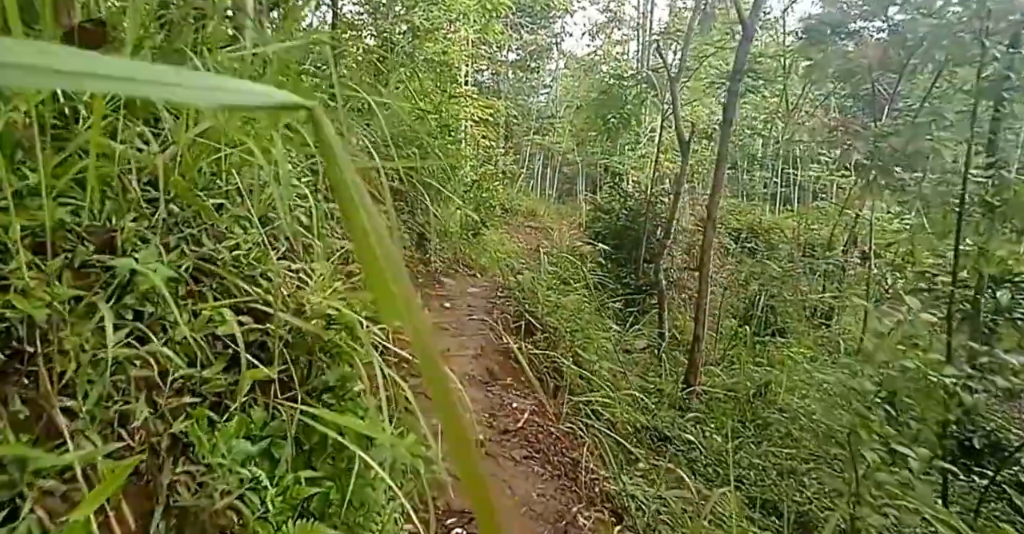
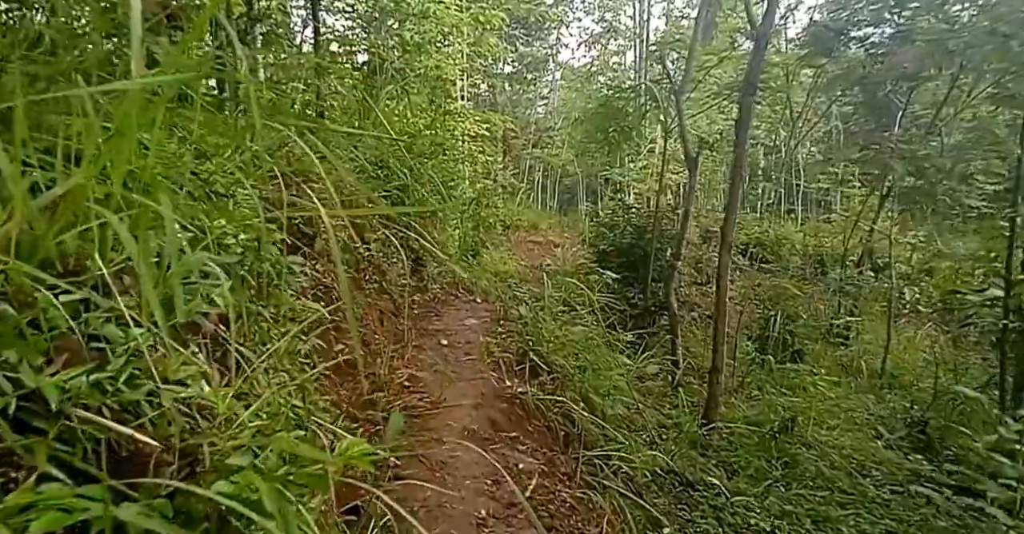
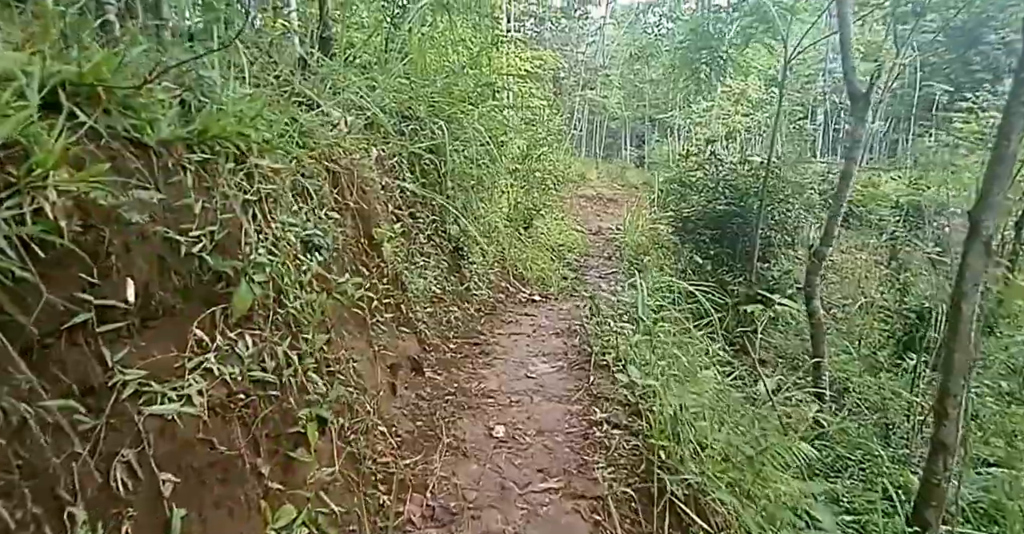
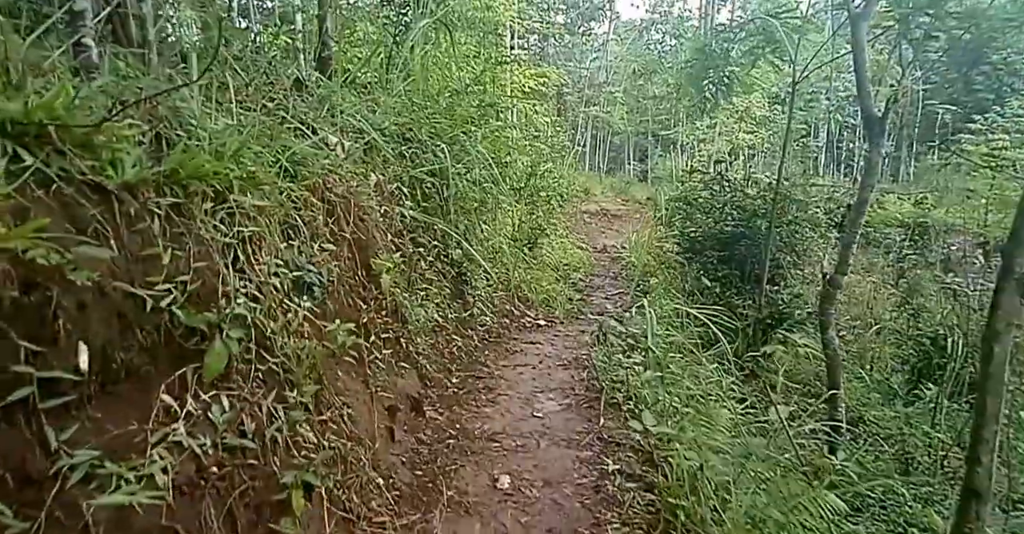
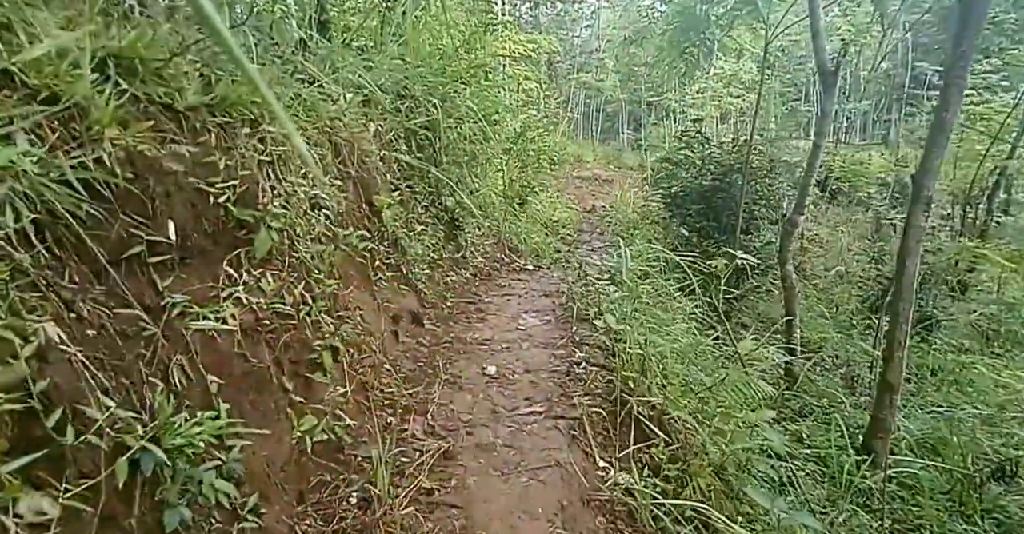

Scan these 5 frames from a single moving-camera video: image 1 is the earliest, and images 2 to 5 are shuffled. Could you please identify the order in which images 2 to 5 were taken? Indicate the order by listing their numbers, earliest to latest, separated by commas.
2, 5, 3, 4
